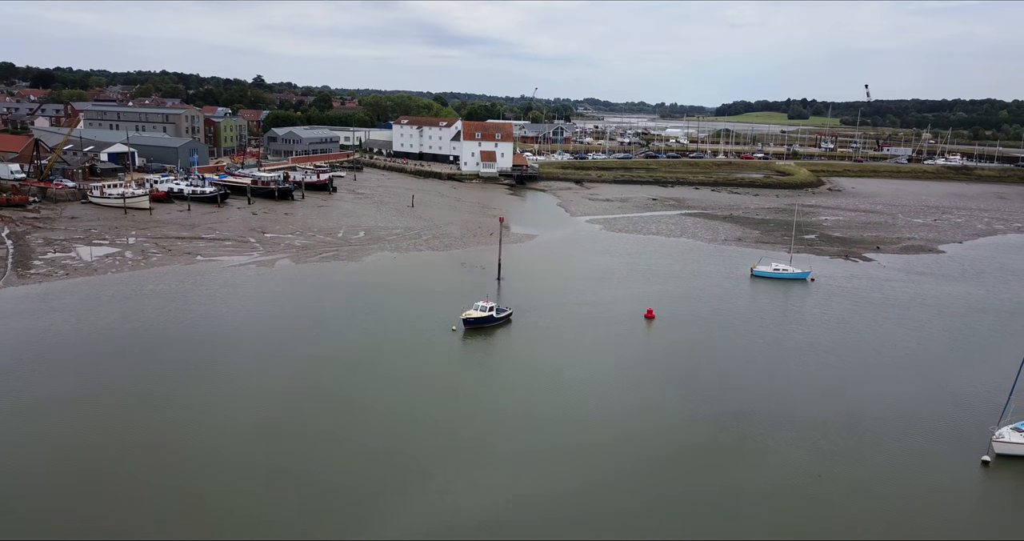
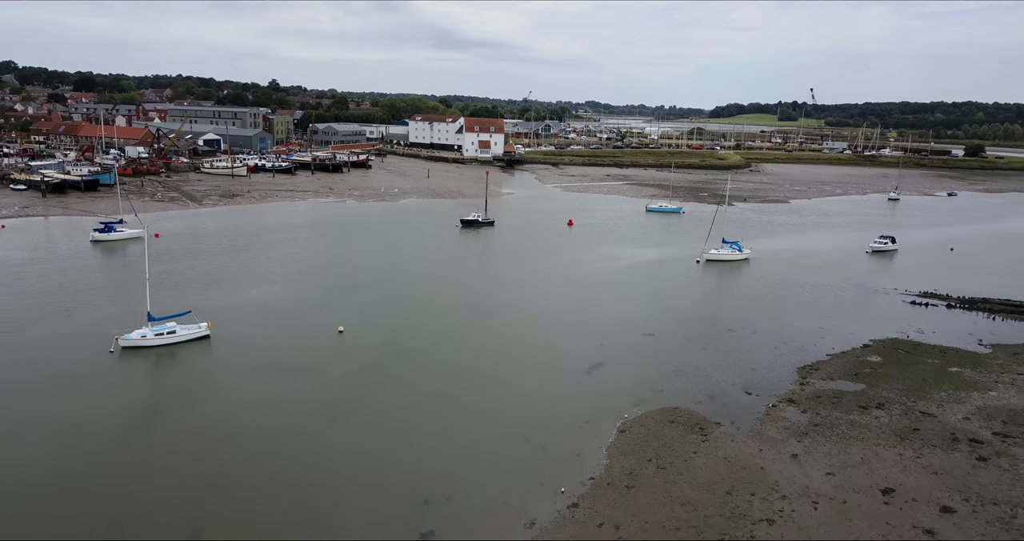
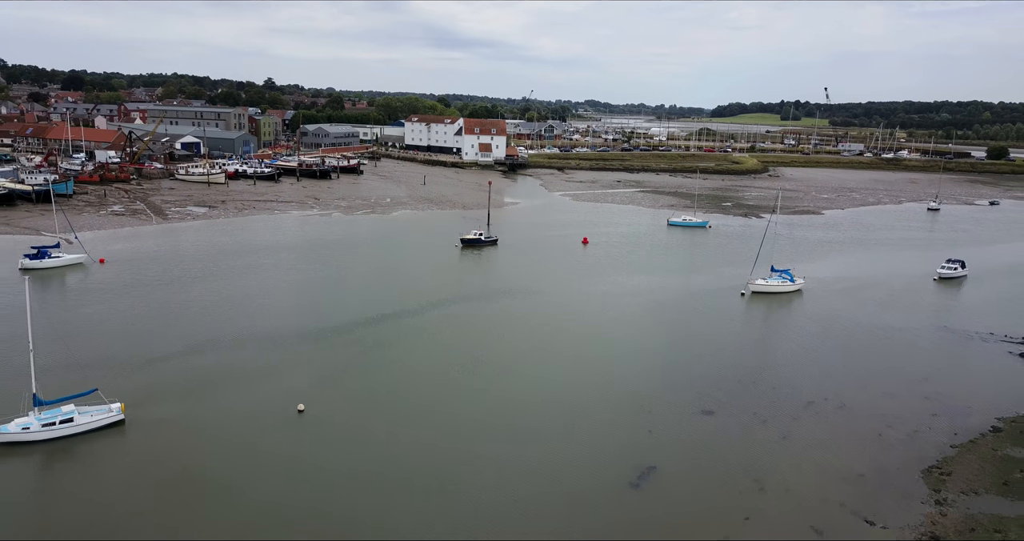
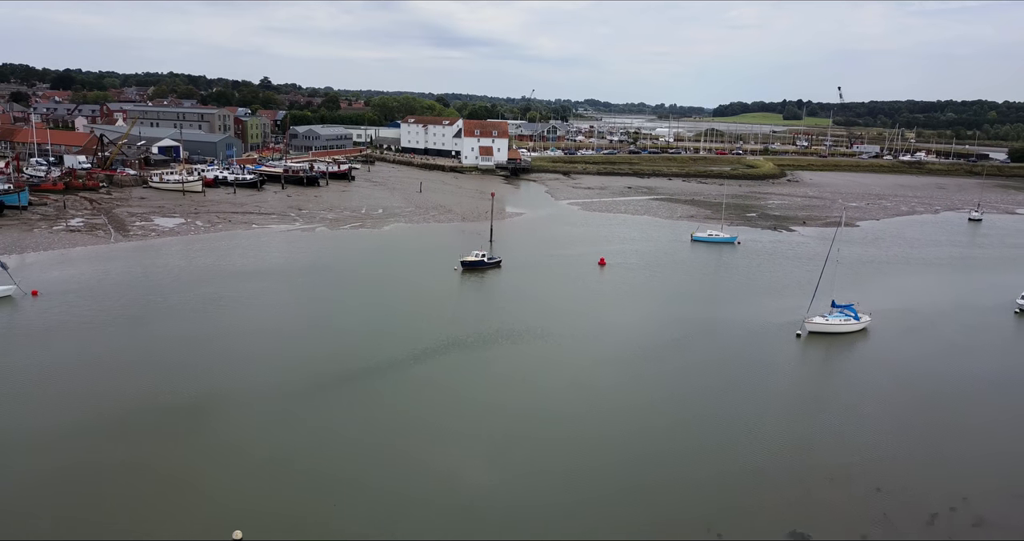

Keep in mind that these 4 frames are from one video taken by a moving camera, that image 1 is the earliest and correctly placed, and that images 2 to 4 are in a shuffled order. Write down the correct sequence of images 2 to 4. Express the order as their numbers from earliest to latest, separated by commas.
4, 3, 2
